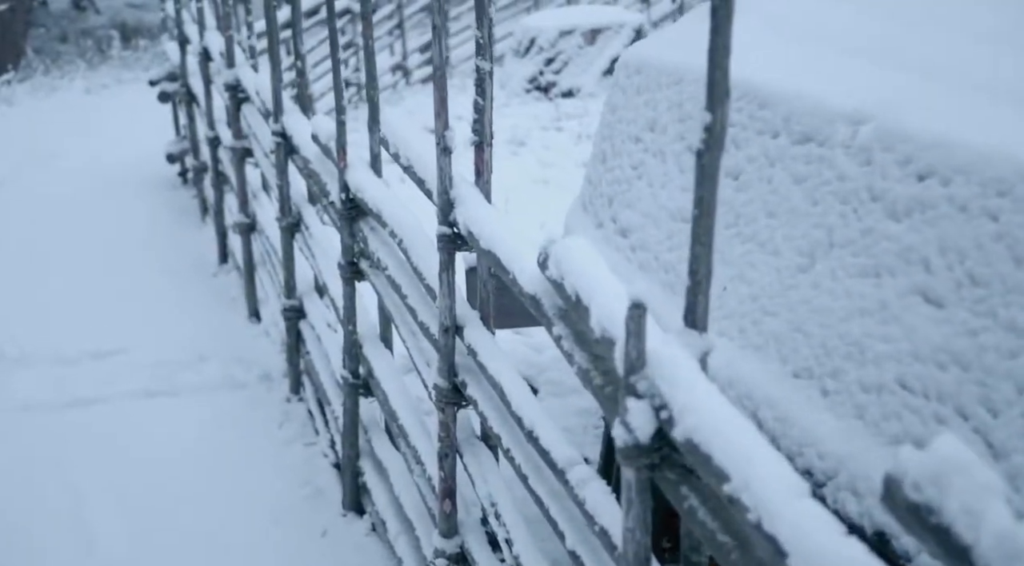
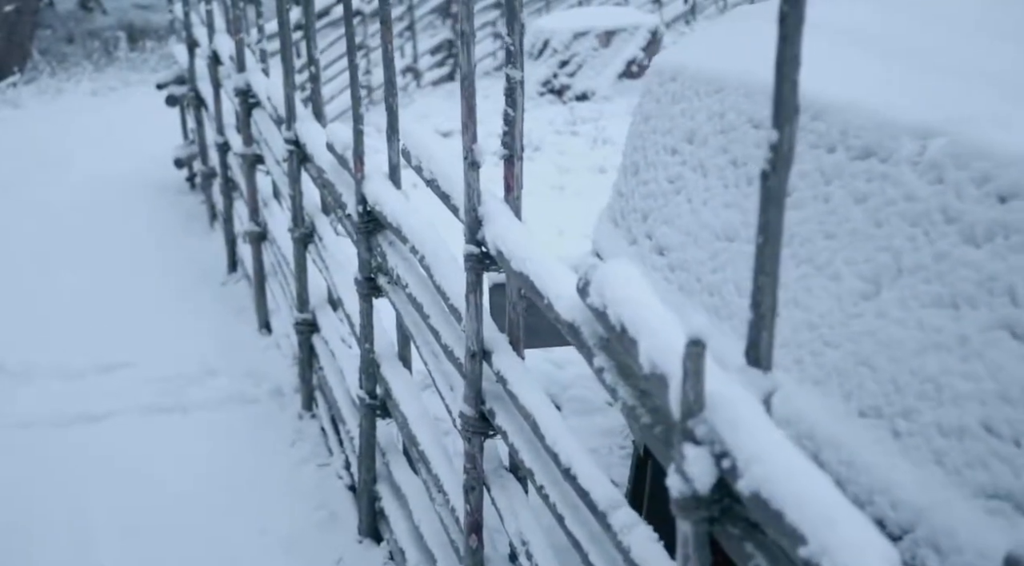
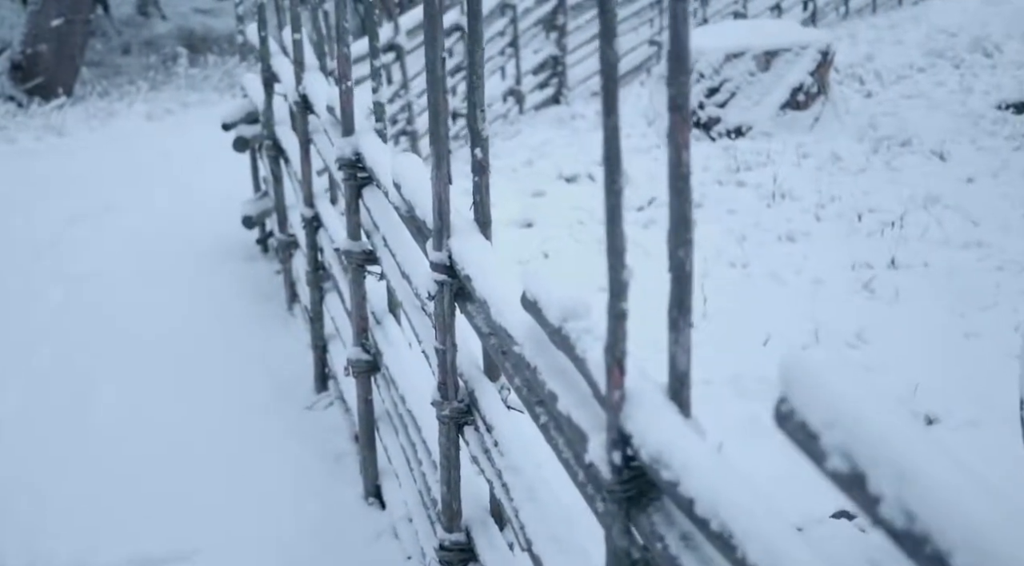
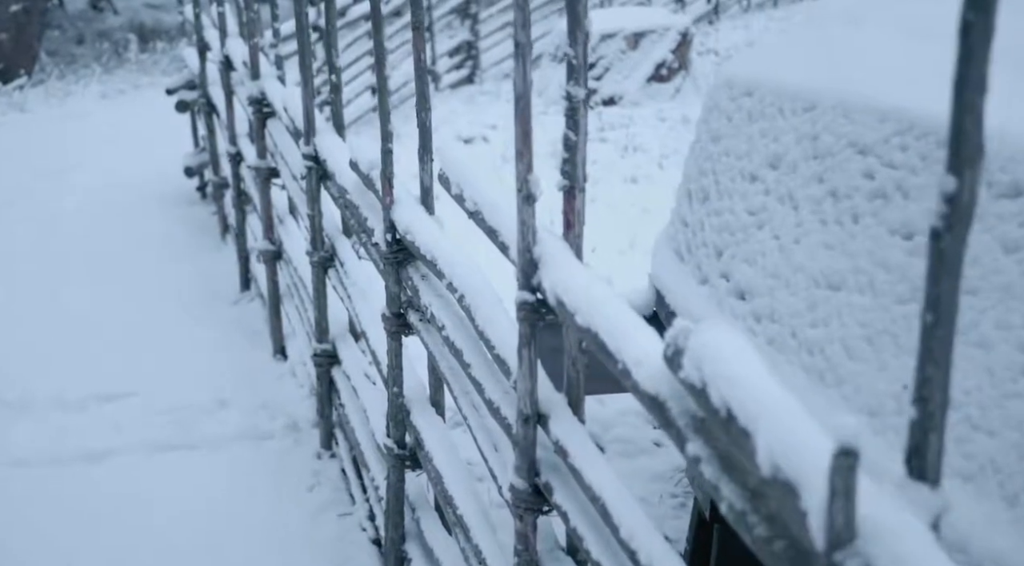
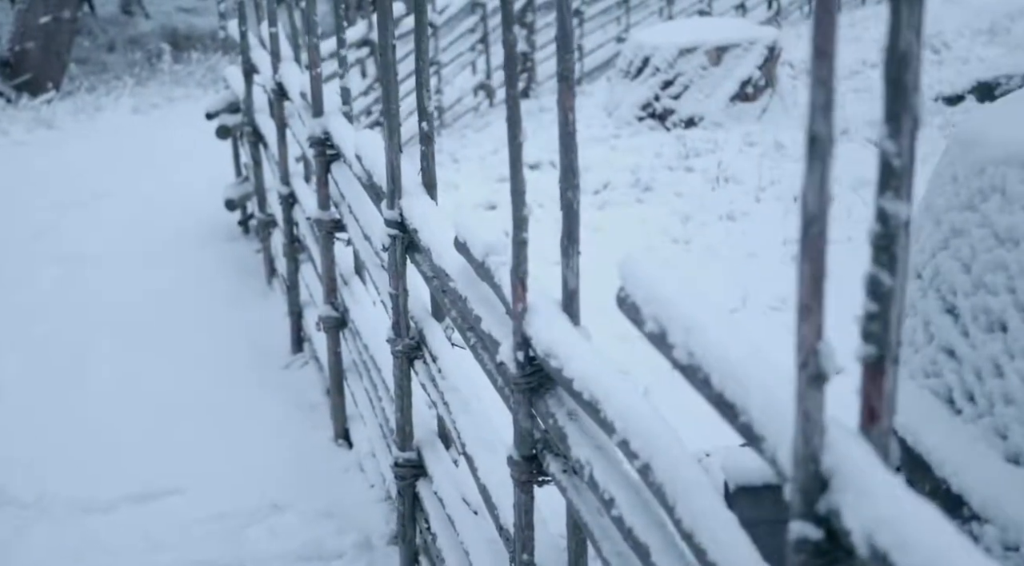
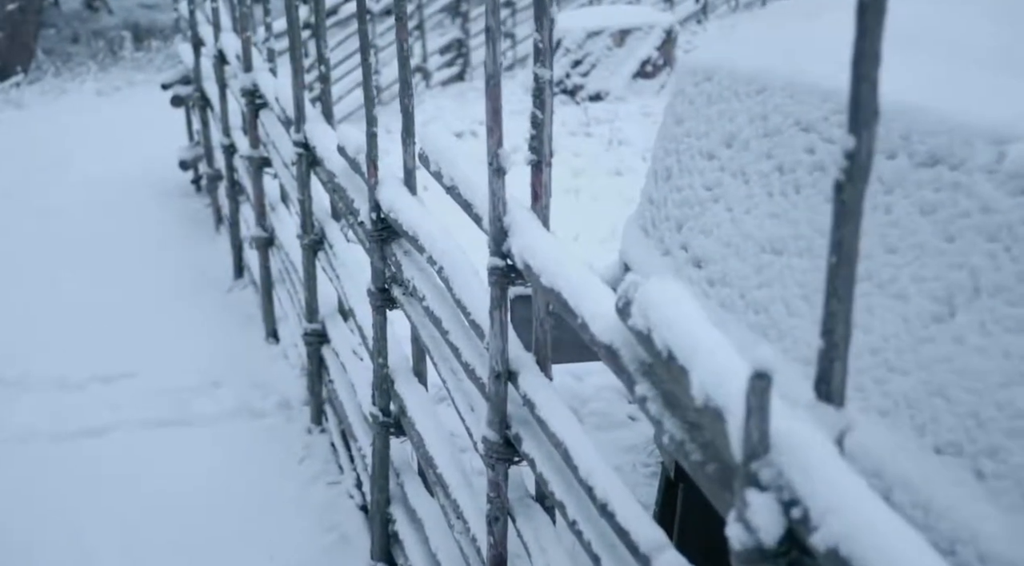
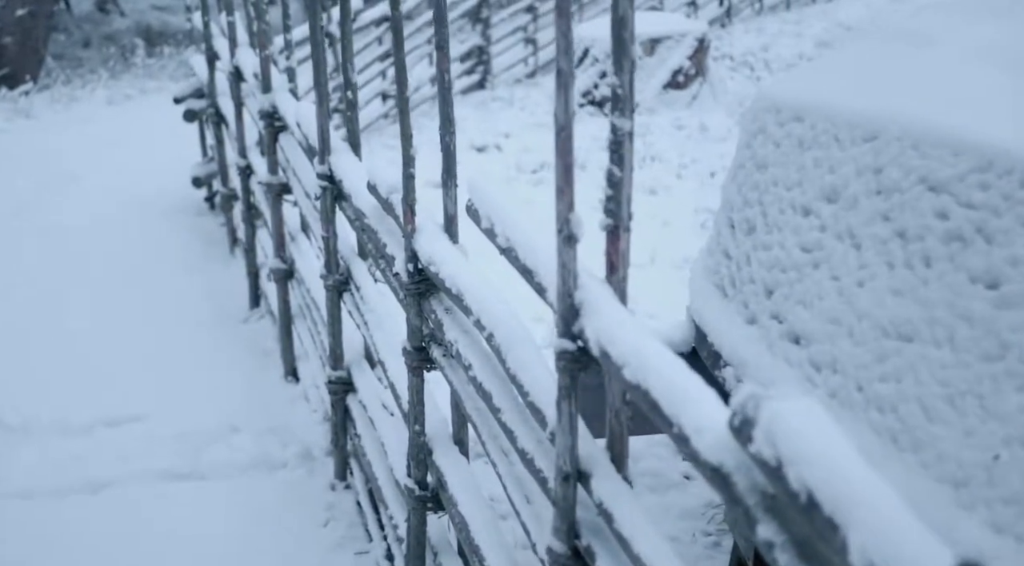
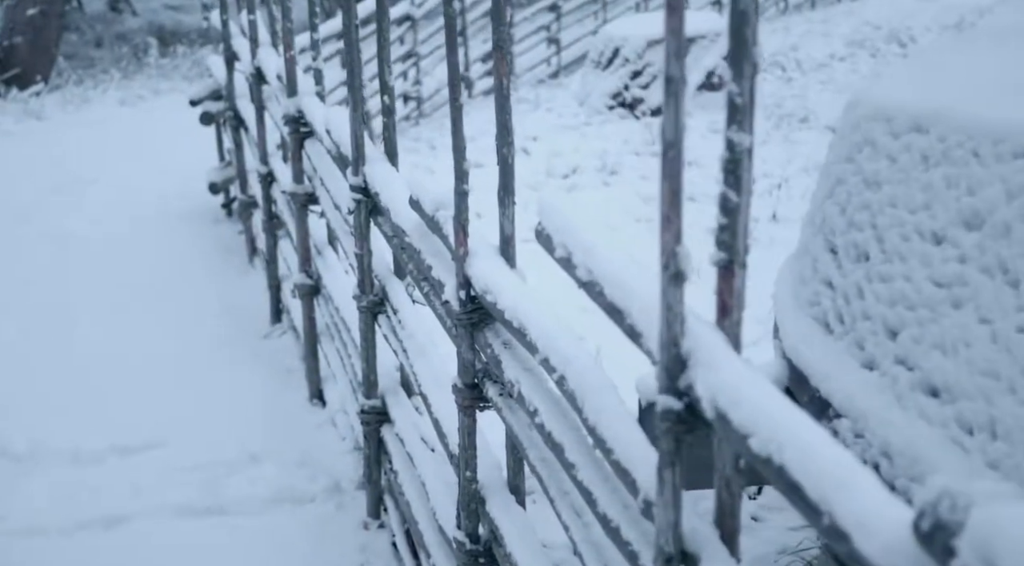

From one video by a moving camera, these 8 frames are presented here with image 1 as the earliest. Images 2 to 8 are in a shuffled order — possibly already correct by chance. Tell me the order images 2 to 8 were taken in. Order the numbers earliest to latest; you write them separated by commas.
2, 6, 4, 7, 8, 5, 3
